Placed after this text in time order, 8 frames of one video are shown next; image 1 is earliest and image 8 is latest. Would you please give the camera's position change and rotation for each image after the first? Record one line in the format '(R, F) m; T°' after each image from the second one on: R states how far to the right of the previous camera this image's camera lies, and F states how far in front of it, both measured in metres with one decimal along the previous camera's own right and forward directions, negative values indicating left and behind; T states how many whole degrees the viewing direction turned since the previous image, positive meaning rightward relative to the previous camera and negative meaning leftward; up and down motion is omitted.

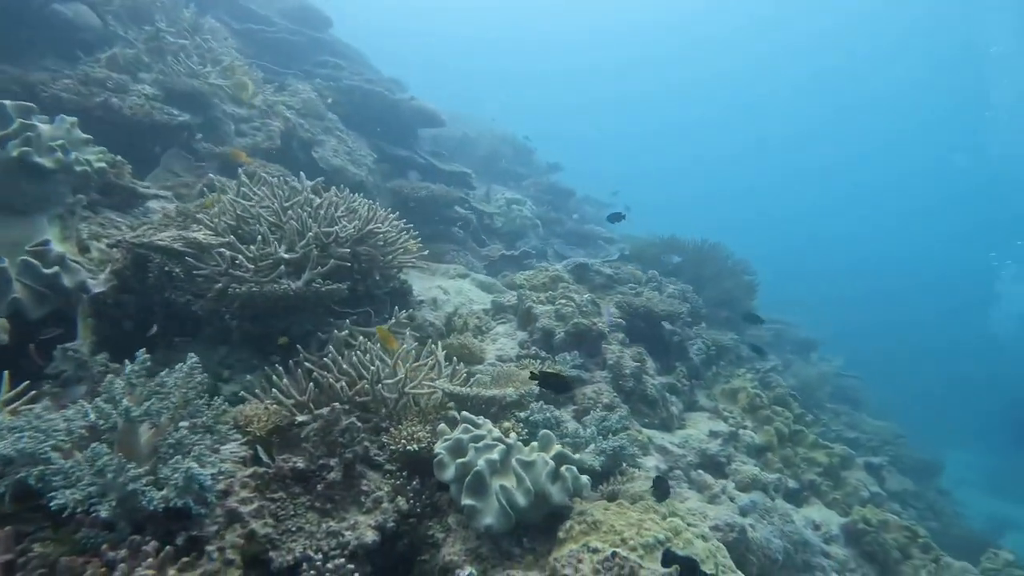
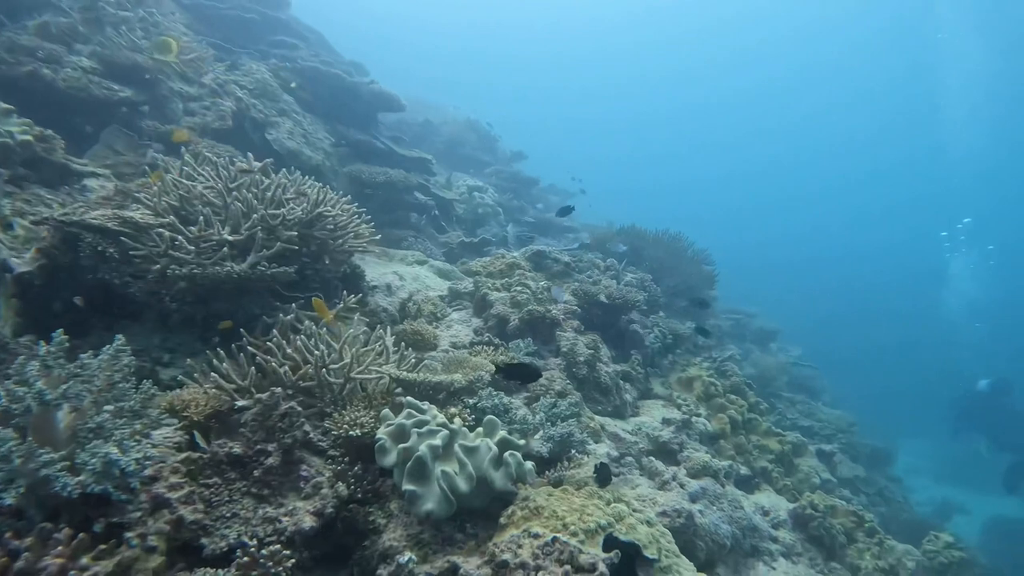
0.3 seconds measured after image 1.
(+0.2, 0.0) m; +2°
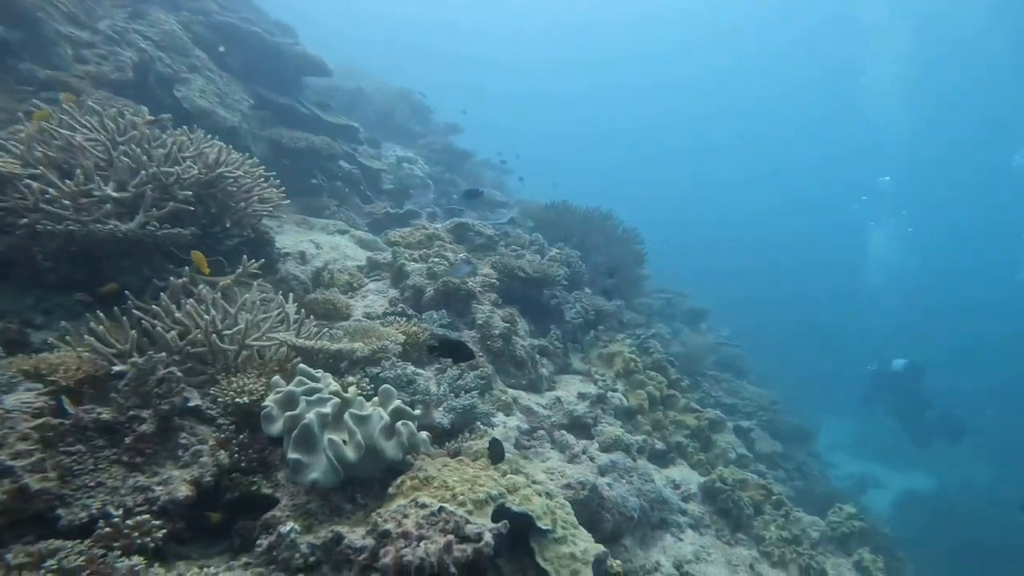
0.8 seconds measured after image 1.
(+0.4, +0.1) m; +4°
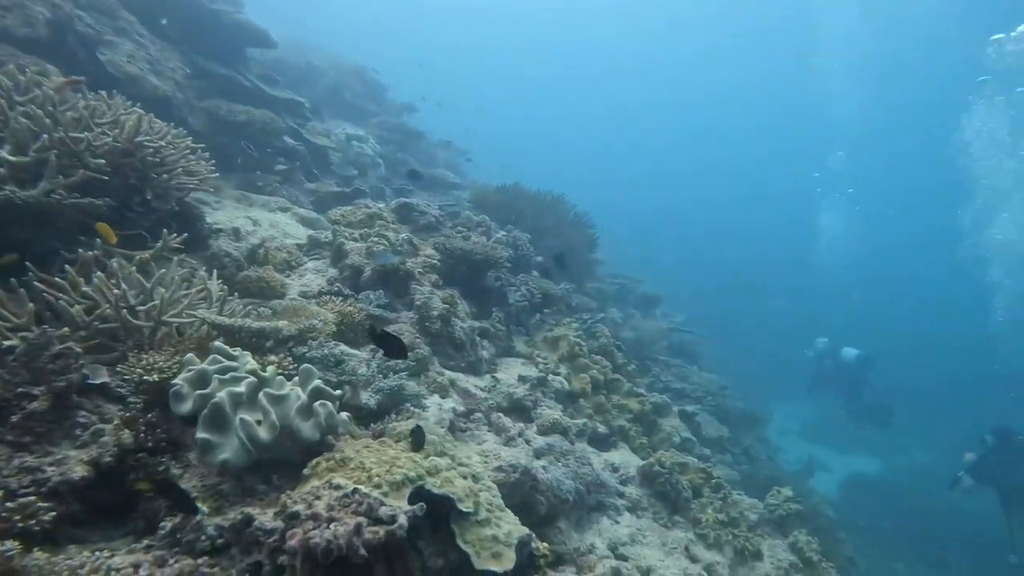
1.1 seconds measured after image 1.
(+0.3, +0.1) m; +2°
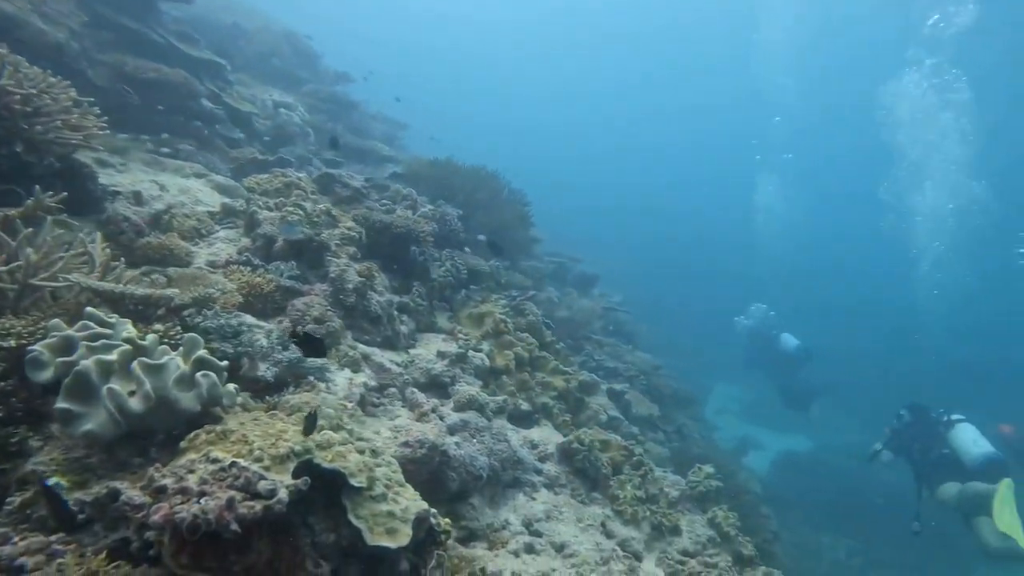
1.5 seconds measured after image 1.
(+0.4, +0.1) m; +3°
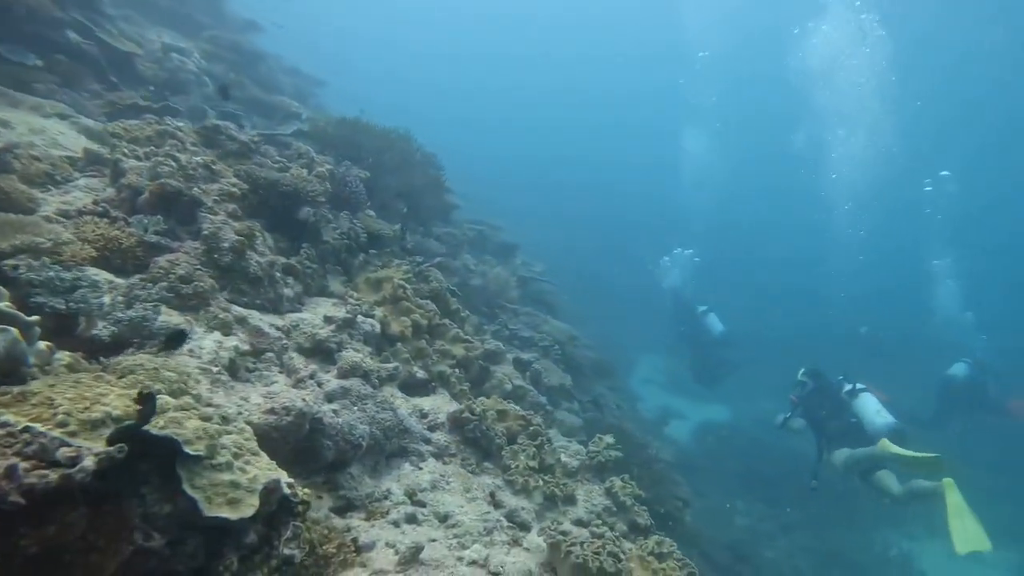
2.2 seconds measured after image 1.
(+0.5, +0.2) m; +4°
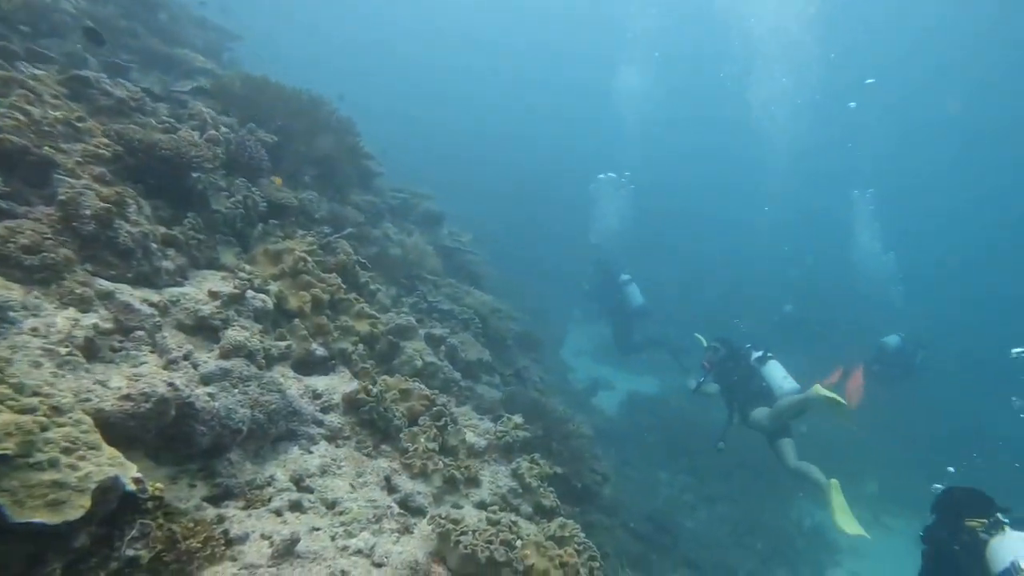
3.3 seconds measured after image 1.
(+0.4, +0.2) m; +5°
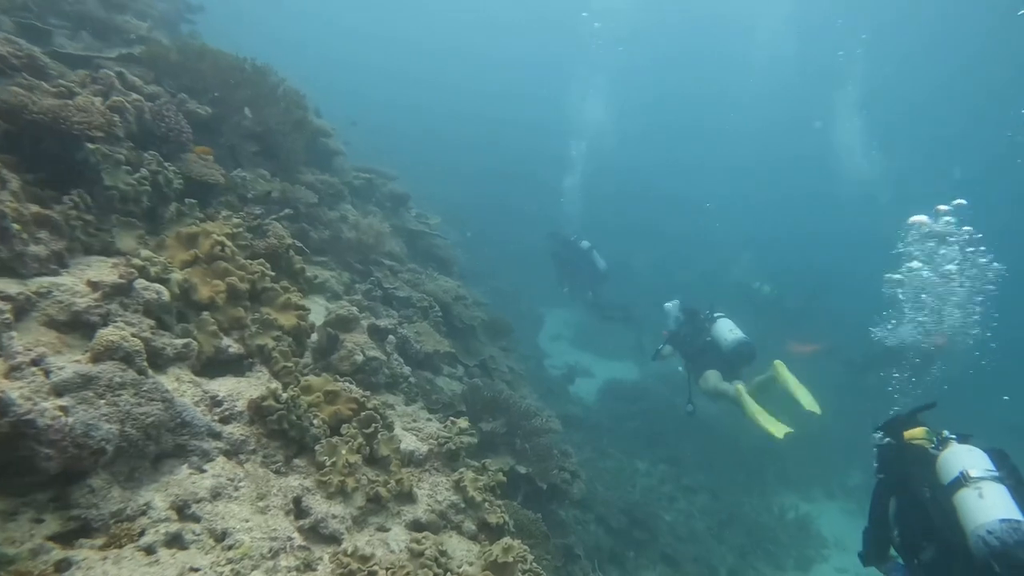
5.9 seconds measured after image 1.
(+0.5, +0.8) m; 0°
